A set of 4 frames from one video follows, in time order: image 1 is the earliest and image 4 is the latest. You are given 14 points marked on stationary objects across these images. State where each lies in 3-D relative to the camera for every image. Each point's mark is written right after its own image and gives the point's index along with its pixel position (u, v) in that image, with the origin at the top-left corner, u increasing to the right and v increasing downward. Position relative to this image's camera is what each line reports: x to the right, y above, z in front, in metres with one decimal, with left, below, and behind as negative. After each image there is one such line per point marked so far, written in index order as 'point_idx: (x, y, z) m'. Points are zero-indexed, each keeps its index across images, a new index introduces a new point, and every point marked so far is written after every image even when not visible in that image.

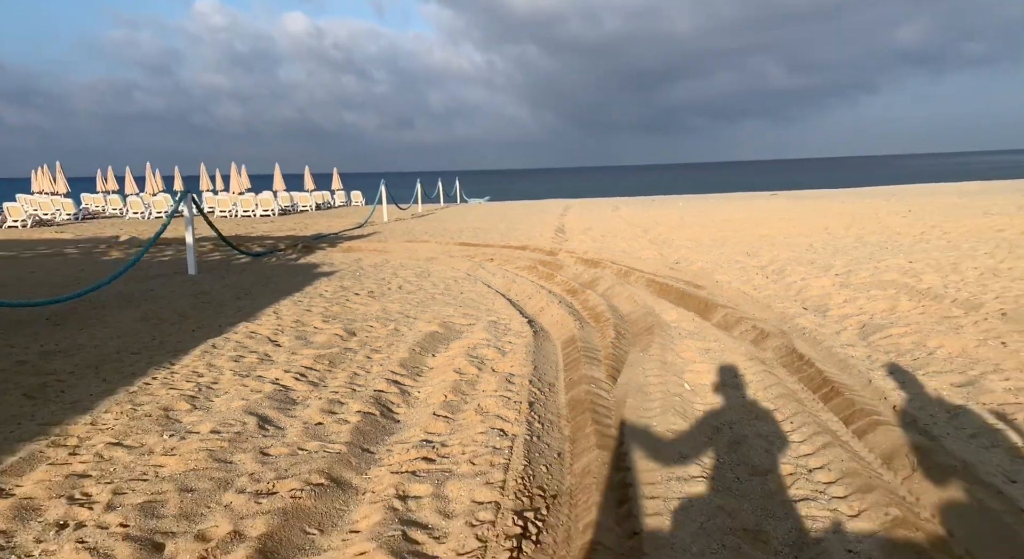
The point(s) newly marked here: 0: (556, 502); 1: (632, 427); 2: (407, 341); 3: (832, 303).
0: (+0.2, -1.0, +3.1) m
1: (+0.7, -0.9, +3.9) m
2: (-0.9, -0.5, +5.7) m
3: (+3.5, -0.2, +6.9) m
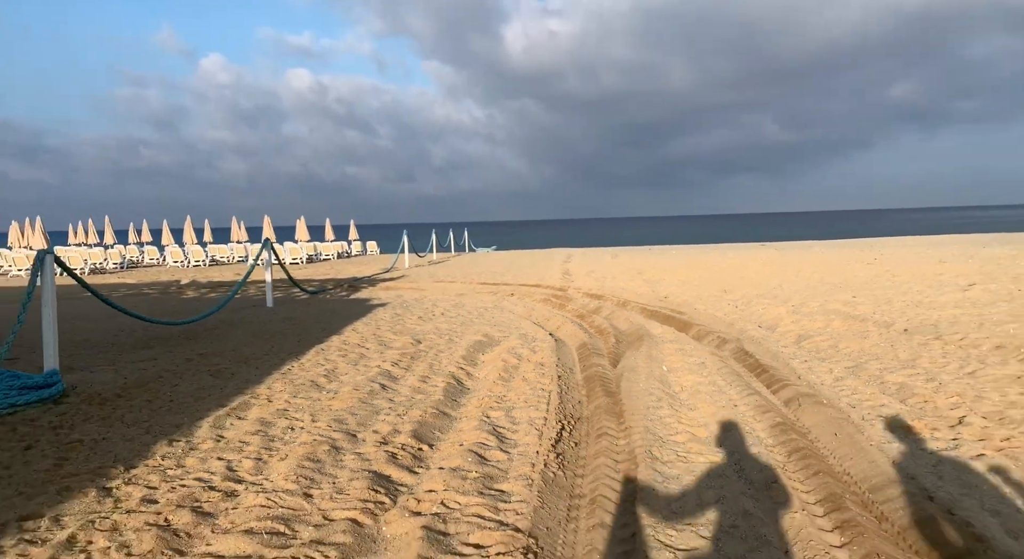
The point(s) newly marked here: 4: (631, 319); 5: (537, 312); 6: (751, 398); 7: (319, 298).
0: (+0.5, -1.1, +5.1) m
1: (+1.1, -1.0, +6.0) m
2: (-0.6, -0.8, +7.8) m
3: (+3.8, -0.6, +9.0) m
4: (+1.7, -0.6, +9.5) m
5: (+0.4, -0.5, +10.4) m
6: (+2.1, -1.0, +5.5) m
7: (-3.8, -0.4, +12.6) m
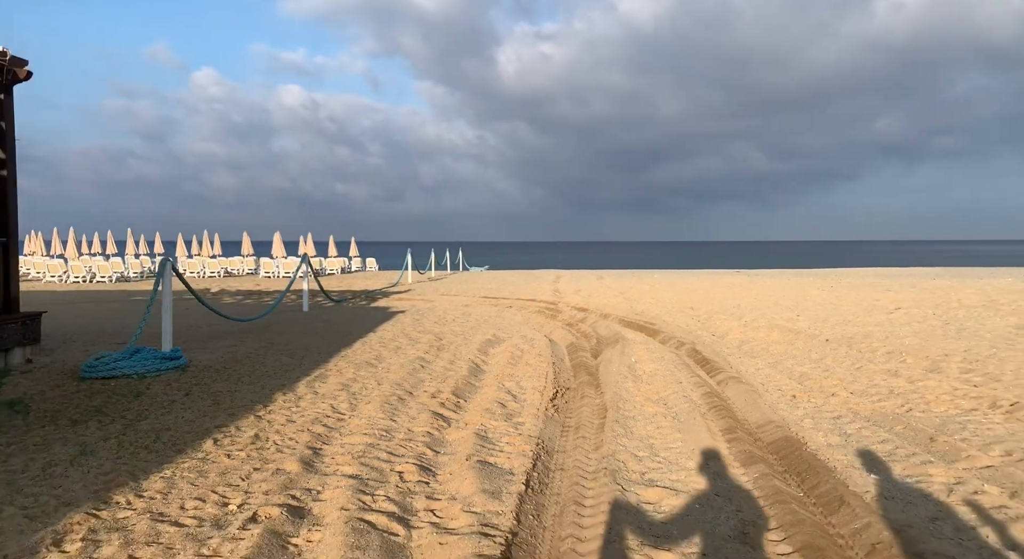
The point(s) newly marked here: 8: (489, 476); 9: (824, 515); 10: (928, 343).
0: (+0.6, -1.2, +7.1) m
1: (+1.2, -1.1, +8.0) m
2: (-0.6, -1.0, +9.8) m
3: (+3.8, -0.9, +11.1) m
4: (+1.7, -0.9, +11.5) m
5: (+0.4, -0.8, +12.4) m
6: (+2.1, -1.2, +7.6) m
7: (-3.8, -0.6, +14.6) m
8: (-0.2, -1.3, +4.4) m
9: (+1.9, -1.4, +3.9) m
10: (+6.3, -1.0, +9.7) m
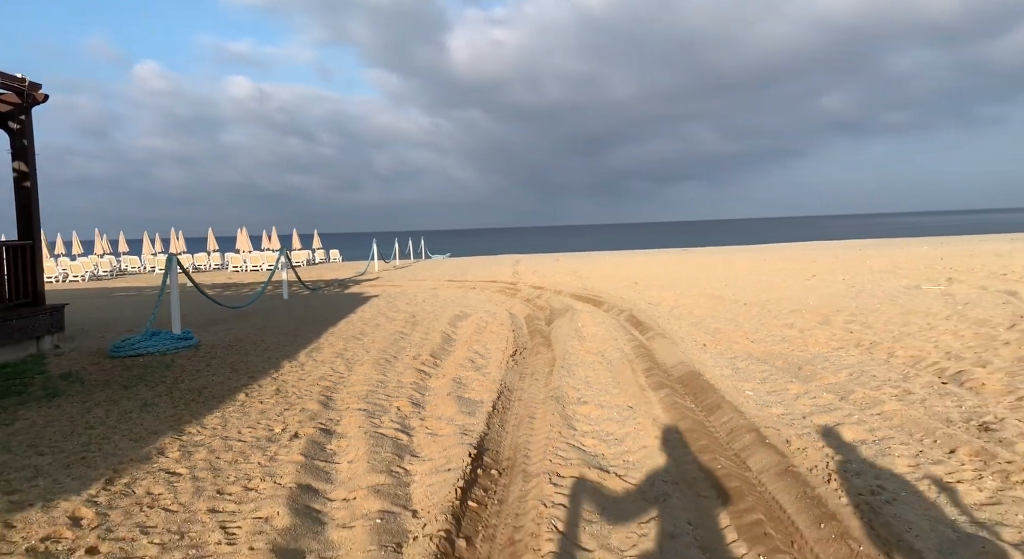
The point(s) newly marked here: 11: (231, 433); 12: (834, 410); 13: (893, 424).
0: (+0.2, -0.9, +8.6) m
1: (+0.6, -0.8, +9.5) m
2: (-1.2, -0.7, +11.2) m
3: (+3.1, -0.4, +12.8) m
4: (+1.0, -0.5, +13.1) m
5: (-0.4, -0.4, +13.9) m
6: (+1.7, -0.8, +9.2) m
7: (-4.8, -0.3, +15.8) m
8: (-0.4, -1.1, +5.8) m
9: (+1.7, -1.2, +5.5) m
10: (+5.7, -0.4, +11.5) m
11: (-2.2, -1.2, +5.1) m
12: (+2.8, -1.1, +5.5) m
13: (+3.1, -1.2, +5.3) m
